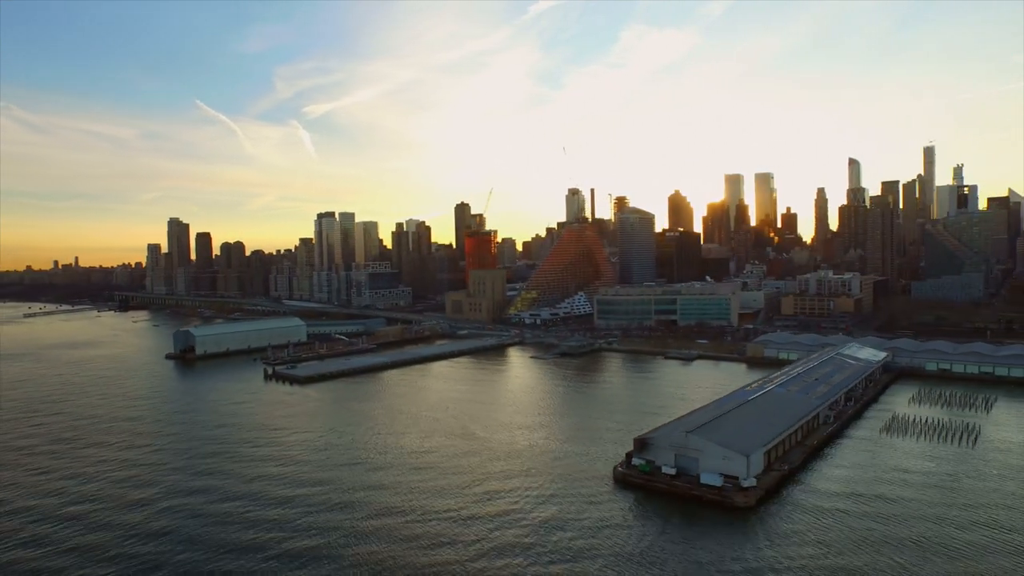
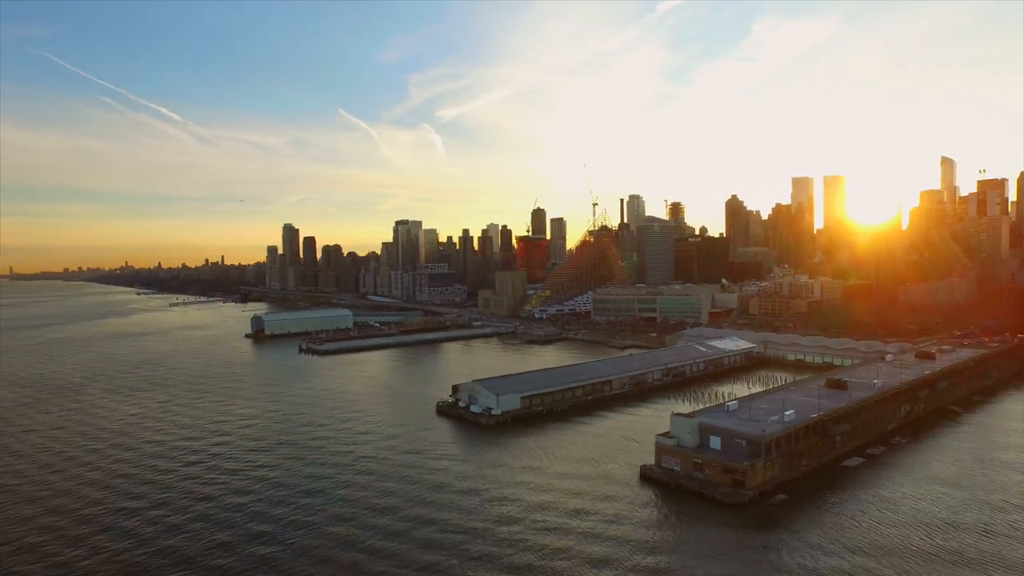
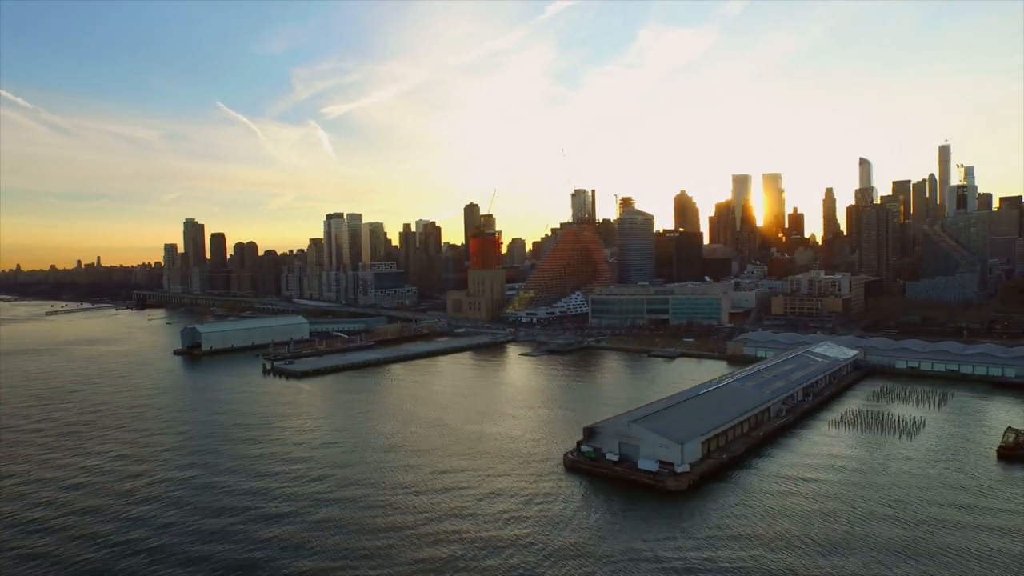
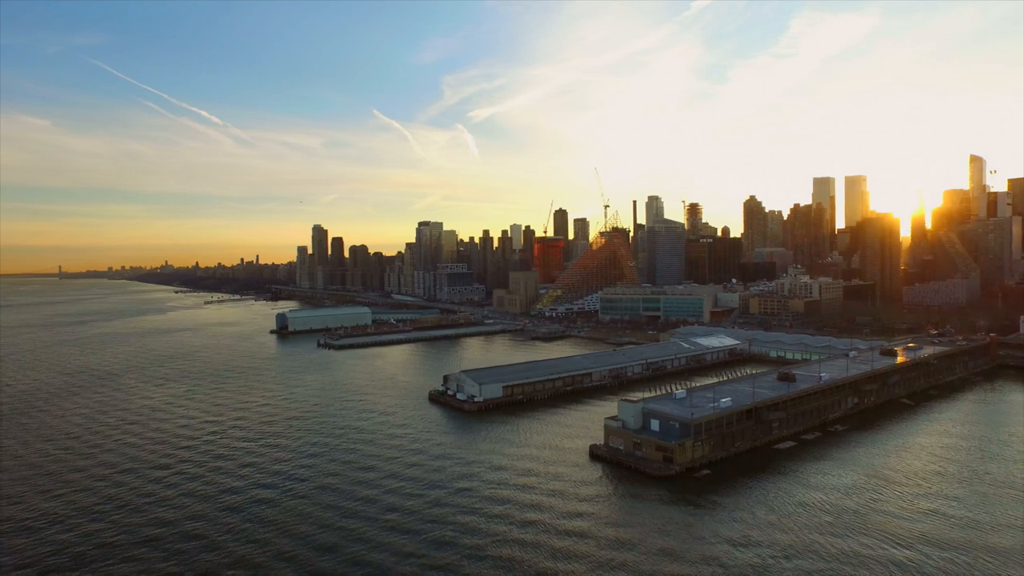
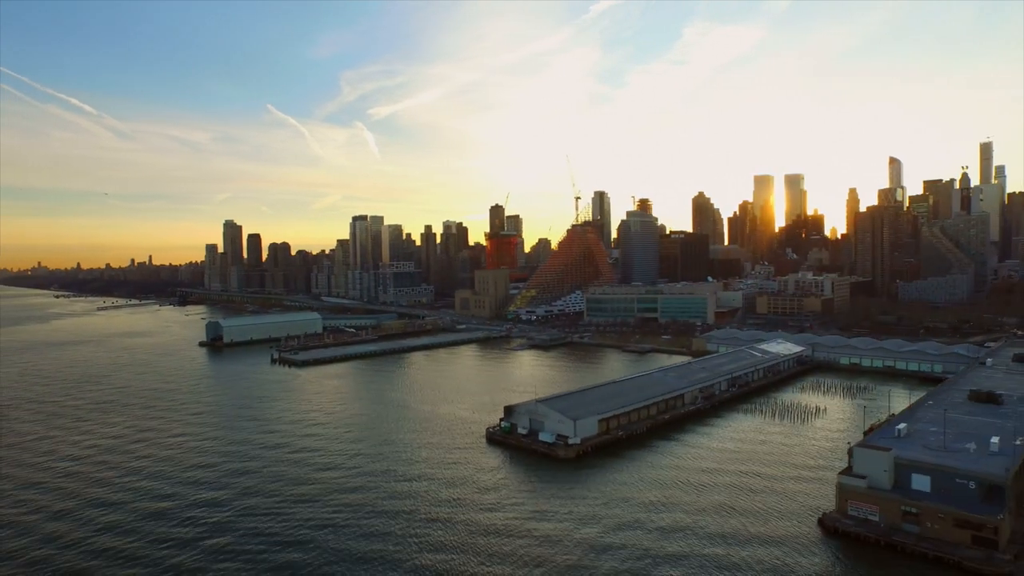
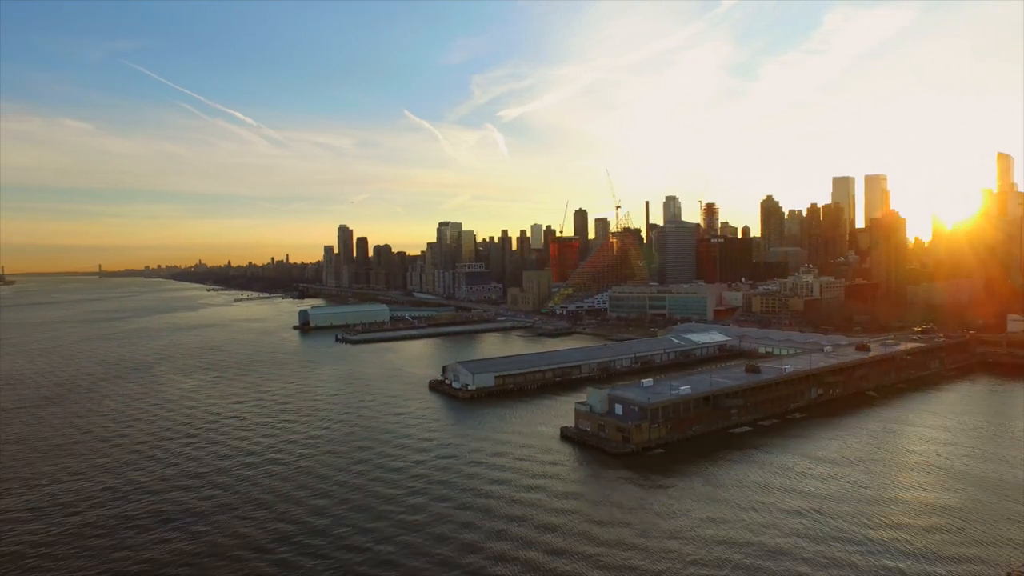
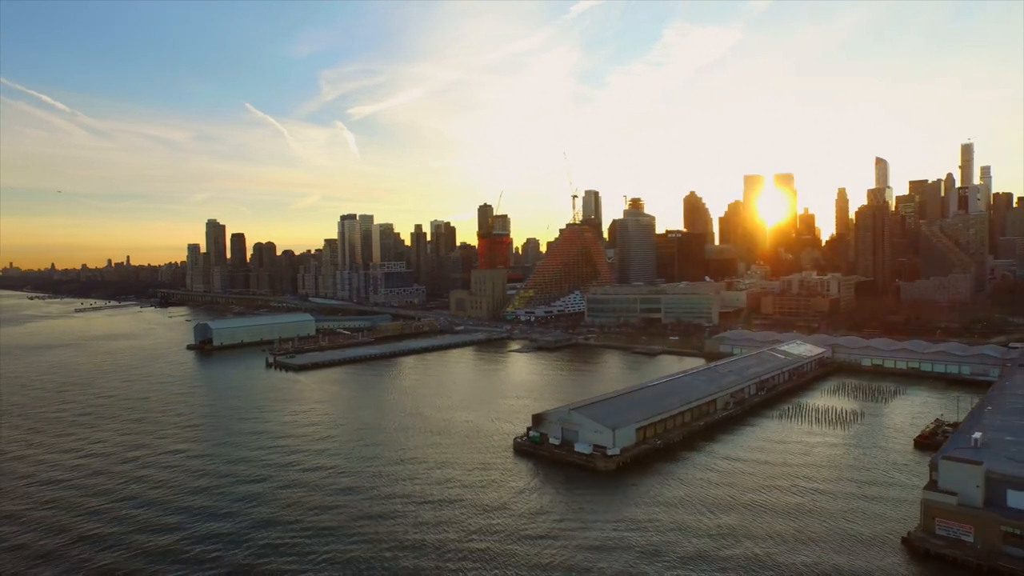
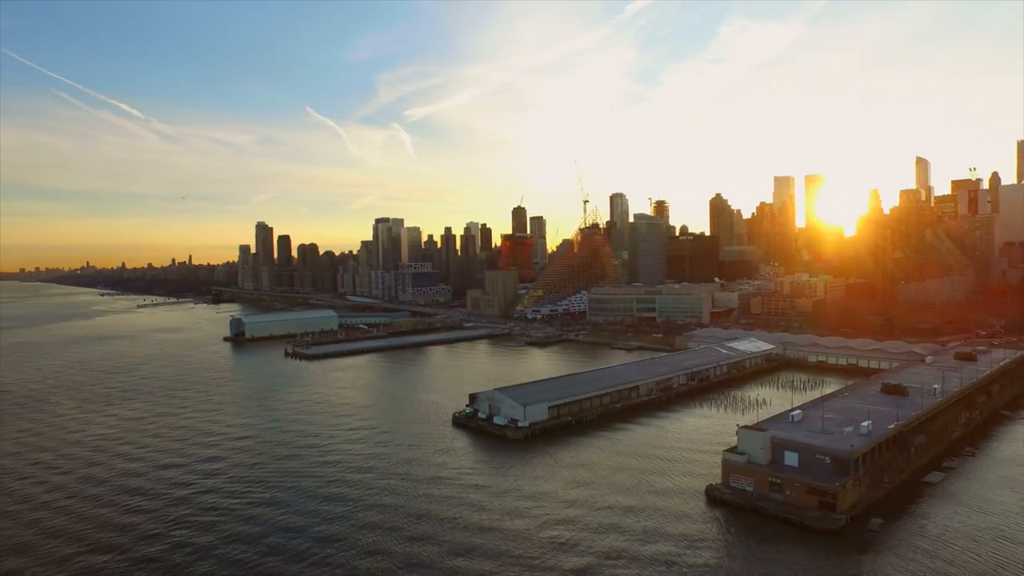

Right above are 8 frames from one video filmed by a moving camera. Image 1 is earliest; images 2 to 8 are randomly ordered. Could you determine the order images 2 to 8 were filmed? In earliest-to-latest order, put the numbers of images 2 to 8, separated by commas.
3, 7, 5, 8, 2, 4, 6
